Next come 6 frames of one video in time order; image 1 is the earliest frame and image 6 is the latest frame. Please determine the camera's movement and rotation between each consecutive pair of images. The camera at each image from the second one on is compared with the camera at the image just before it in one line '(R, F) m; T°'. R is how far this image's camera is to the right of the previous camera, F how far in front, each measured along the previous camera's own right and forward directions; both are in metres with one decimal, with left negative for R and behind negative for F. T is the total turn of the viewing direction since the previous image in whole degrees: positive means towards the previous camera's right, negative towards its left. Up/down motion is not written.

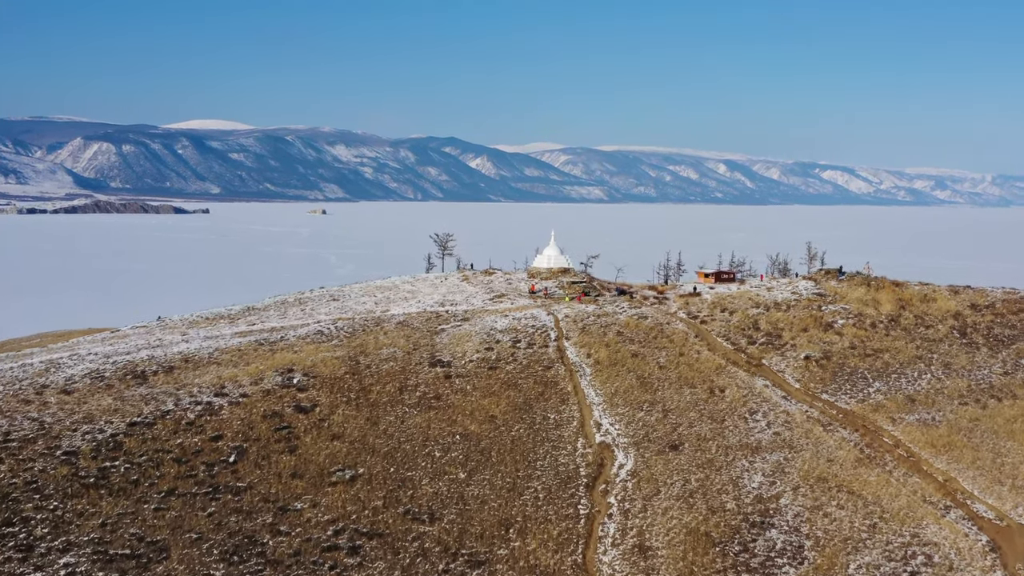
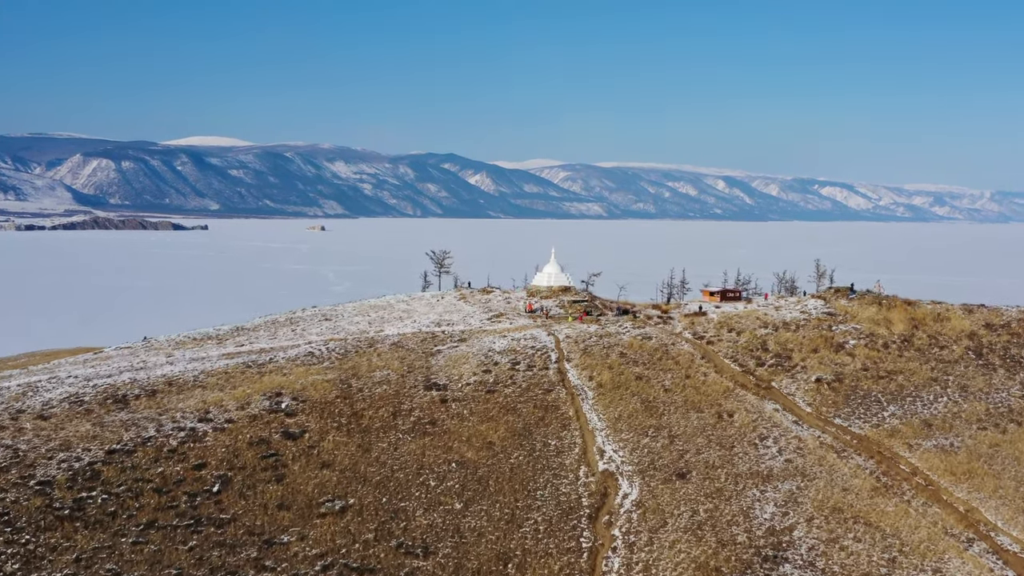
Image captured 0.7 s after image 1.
(0.0, +1.9) m; 0°
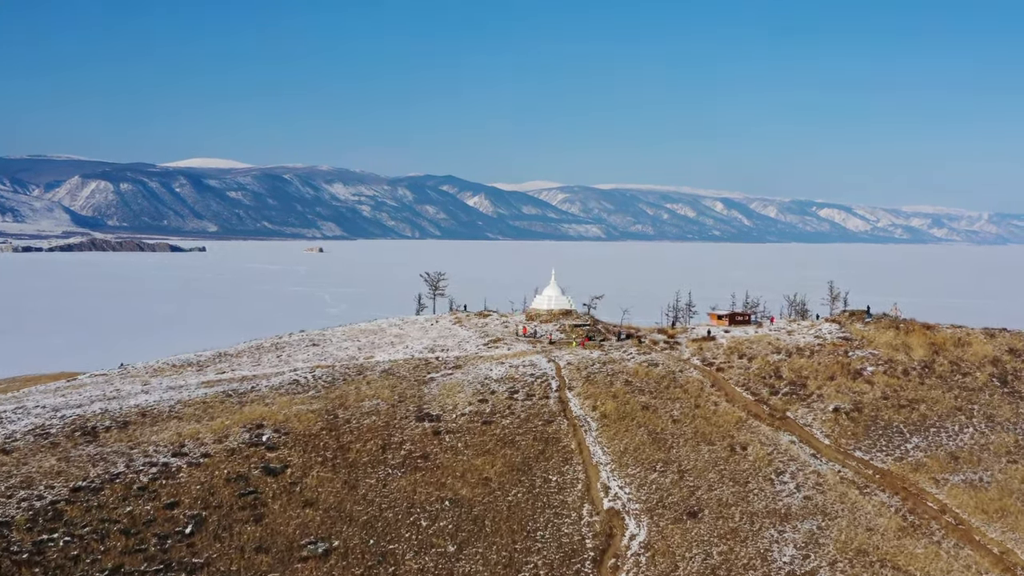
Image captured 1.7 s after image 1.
(0.0, +2.7) m; 0°
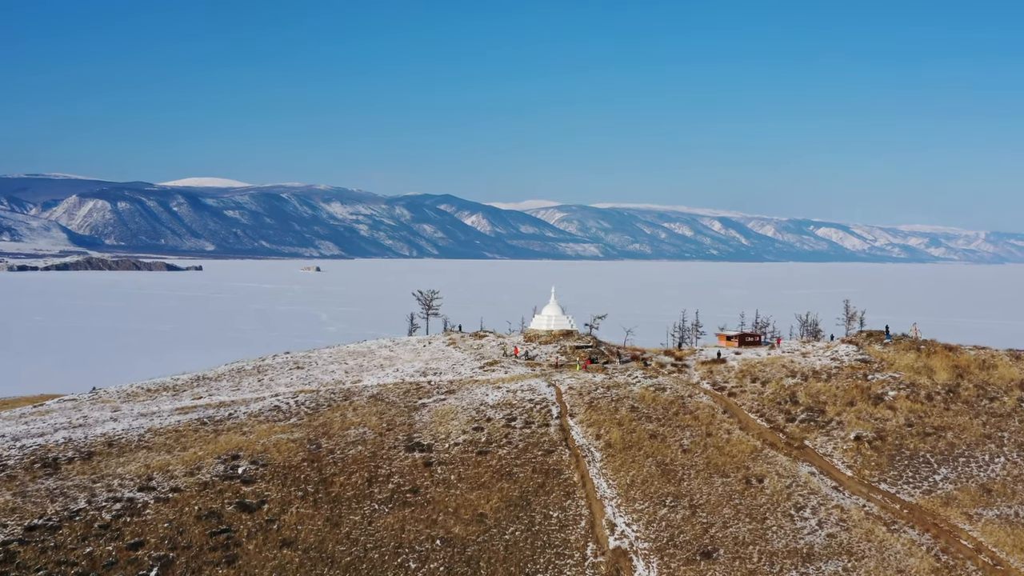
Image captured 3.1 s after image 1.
(0.0, +2.9) m; 0°
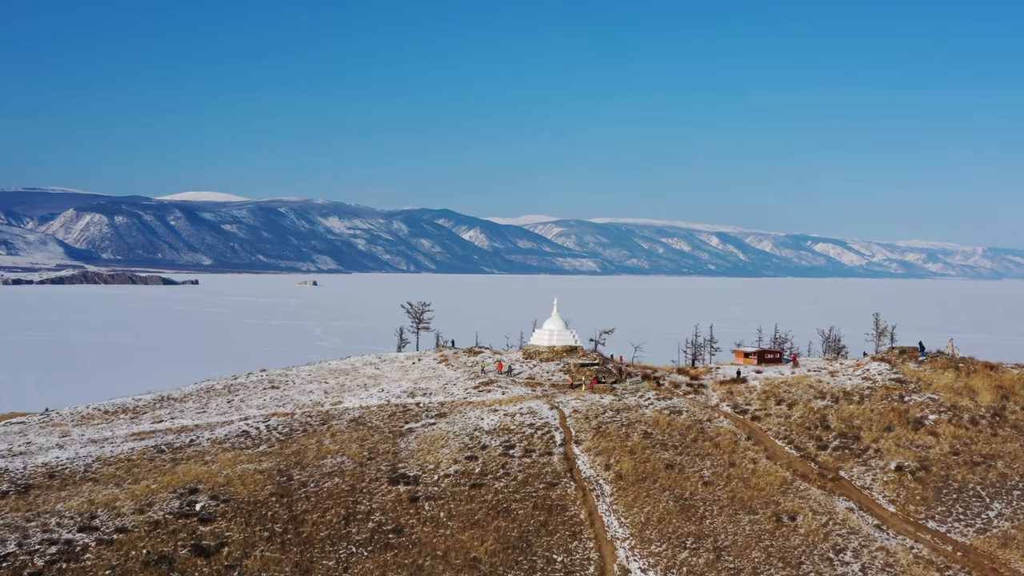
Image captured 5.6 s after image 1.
(0.0, +4.4) m; 0°
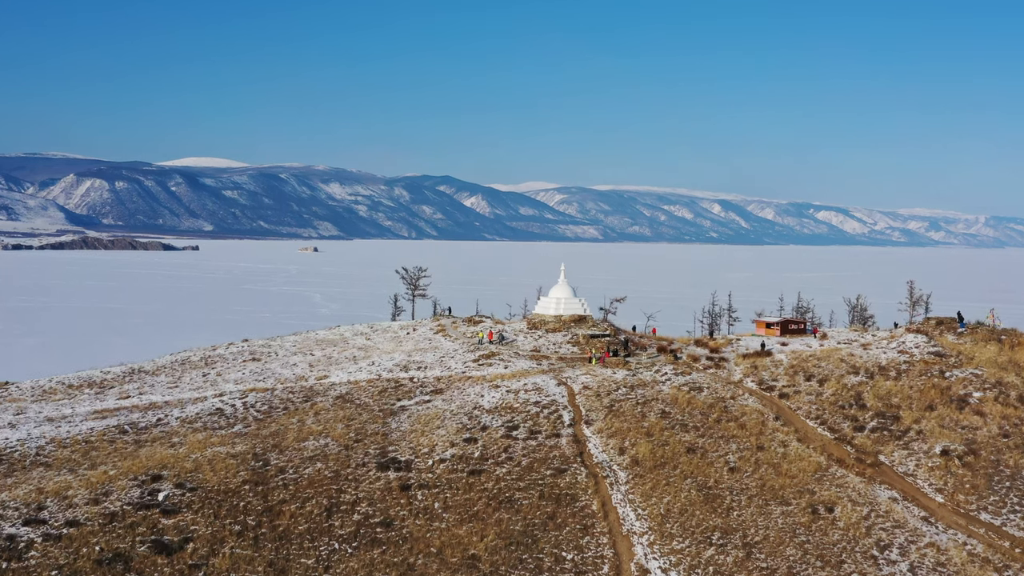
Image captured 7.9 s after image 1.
(-0.1, +4.0) m; 0°
